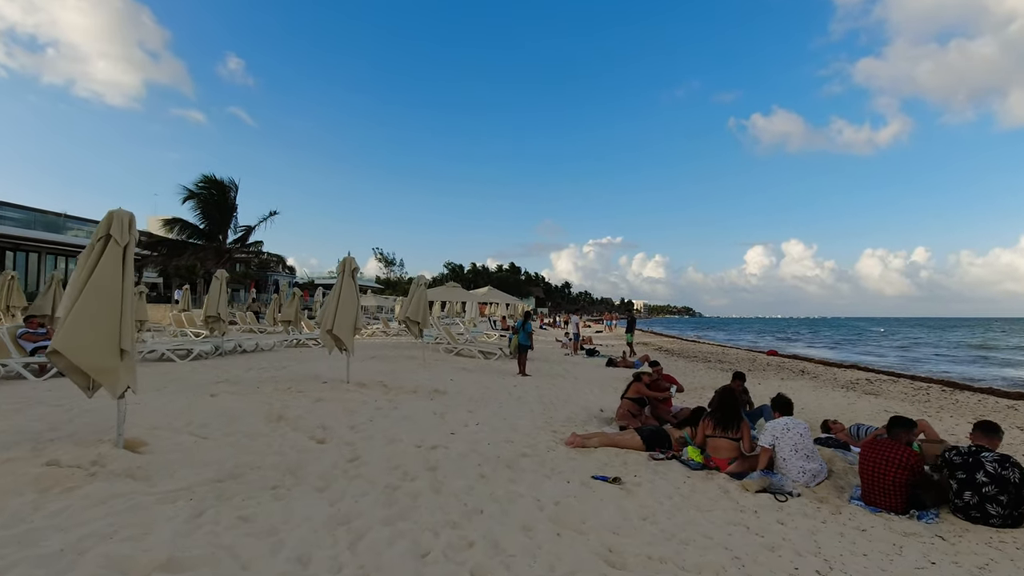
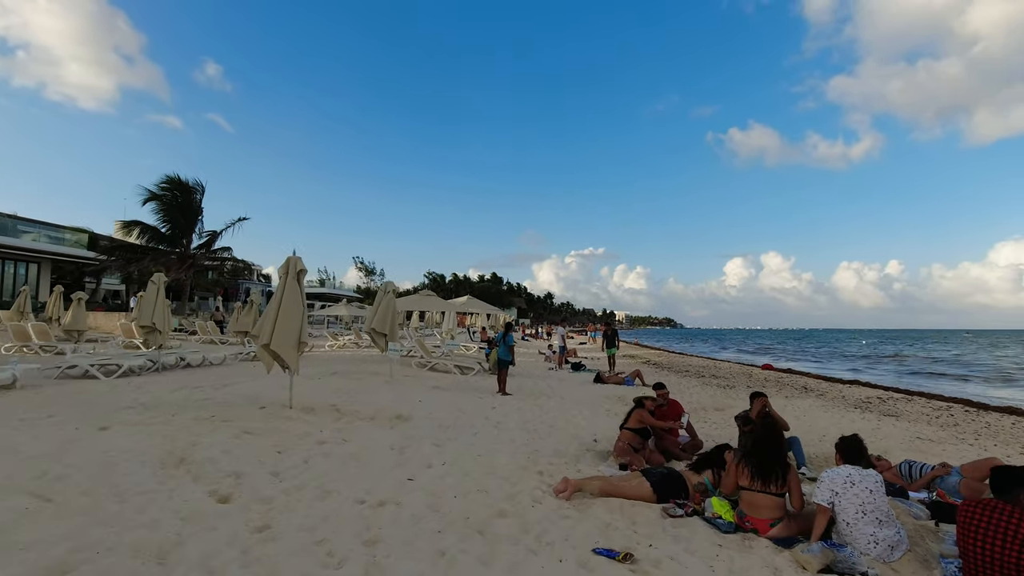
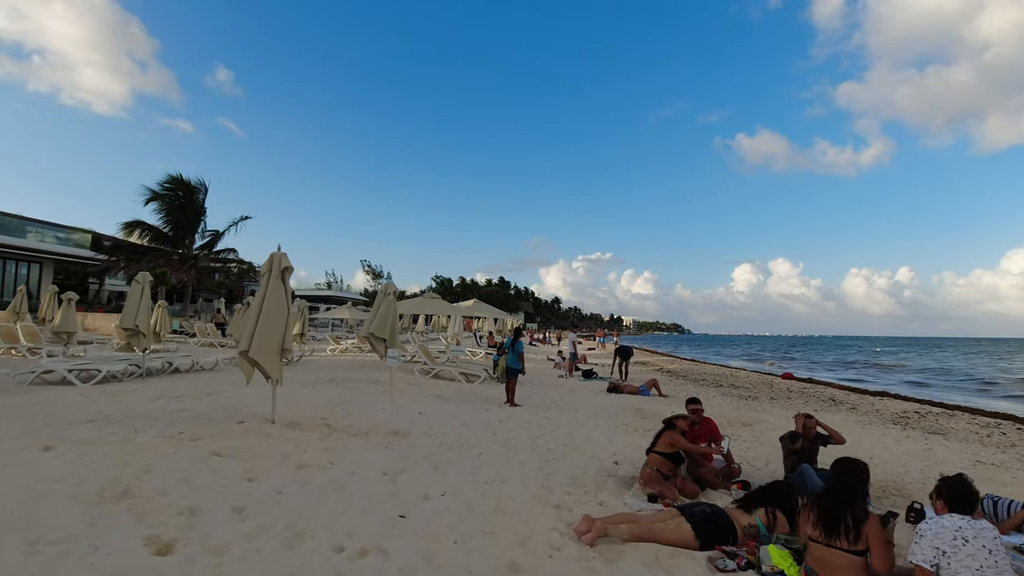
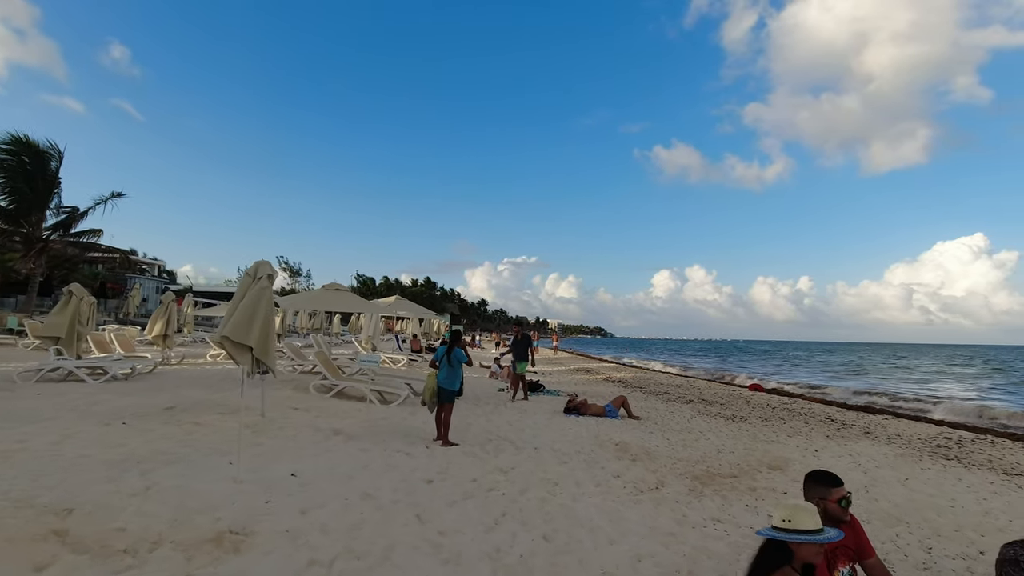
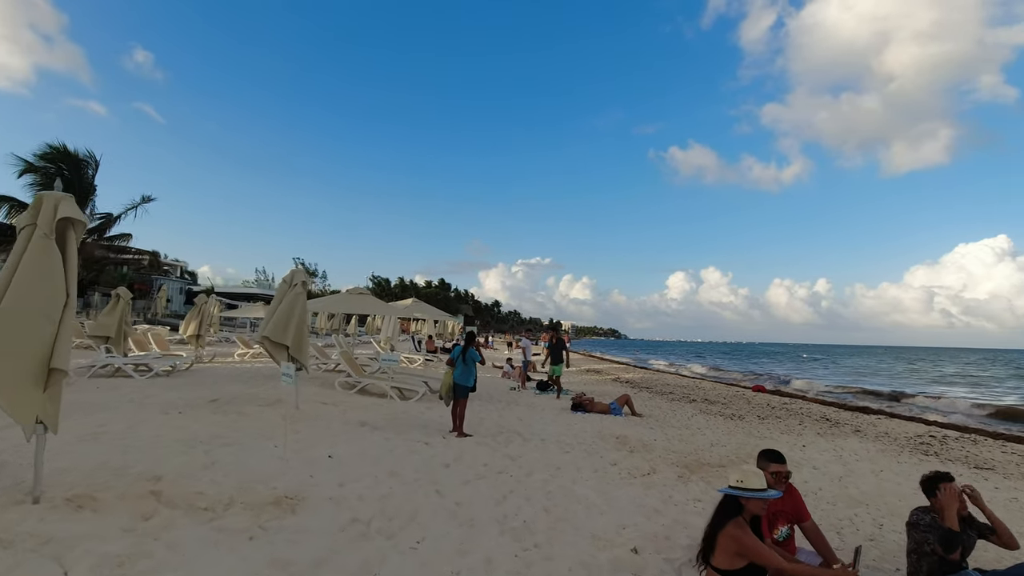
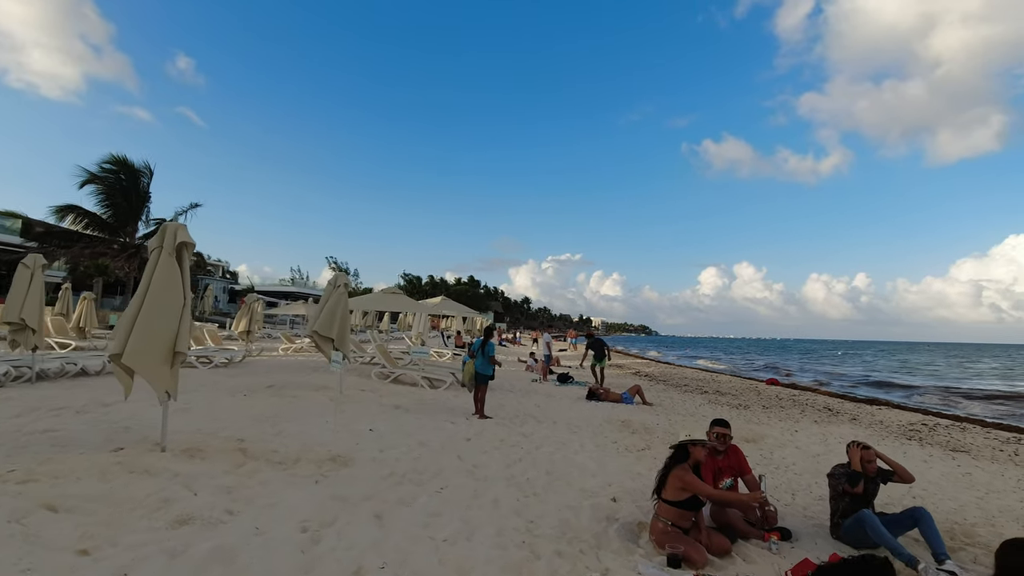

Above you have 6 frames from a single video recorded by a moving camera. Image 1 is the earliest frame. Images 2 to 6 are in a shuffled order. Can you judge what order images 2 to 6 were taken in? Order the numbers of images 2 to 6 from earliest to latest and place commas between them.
2, 3, 6, 5, 4
